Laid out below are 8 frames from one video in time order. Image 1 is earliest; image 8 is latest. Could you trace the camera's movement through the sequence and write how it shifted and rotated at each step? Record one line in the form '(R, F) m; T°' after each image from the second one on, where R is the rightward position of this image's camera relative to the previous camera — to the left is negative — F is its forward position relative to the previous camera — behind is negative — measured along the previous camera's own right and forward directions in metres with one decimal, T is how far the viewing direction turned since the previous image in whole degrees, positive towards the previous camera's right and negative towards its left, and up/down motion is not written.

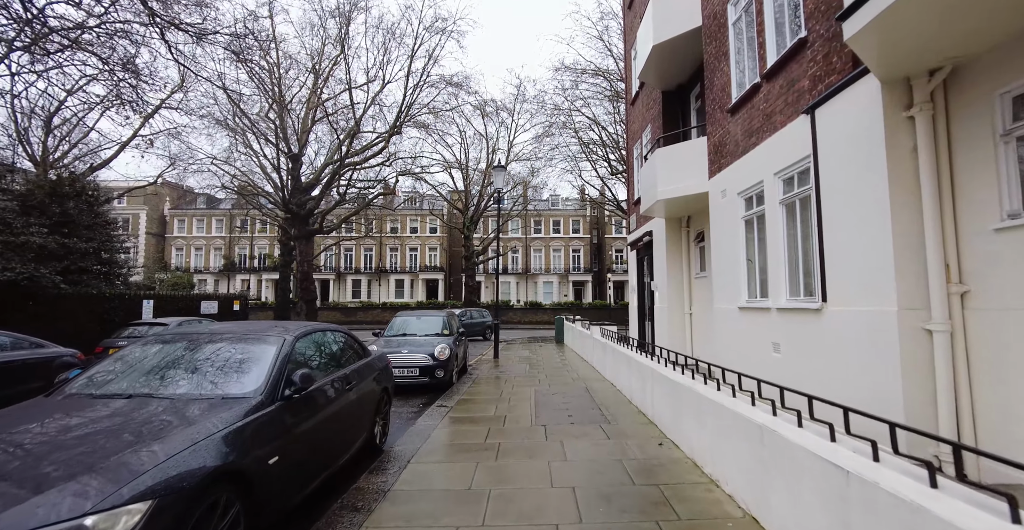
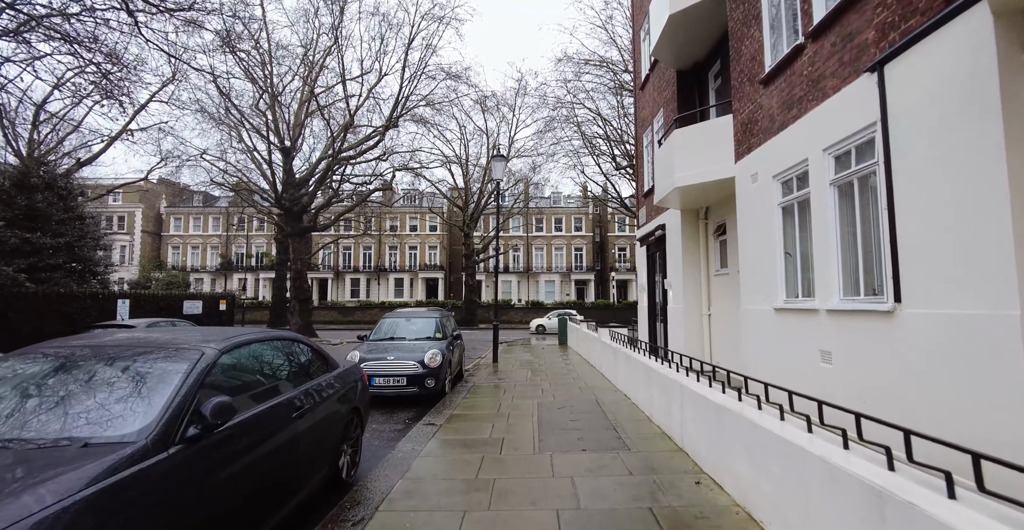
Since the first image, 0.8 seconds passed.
(0.0, +1.0) m; 0°
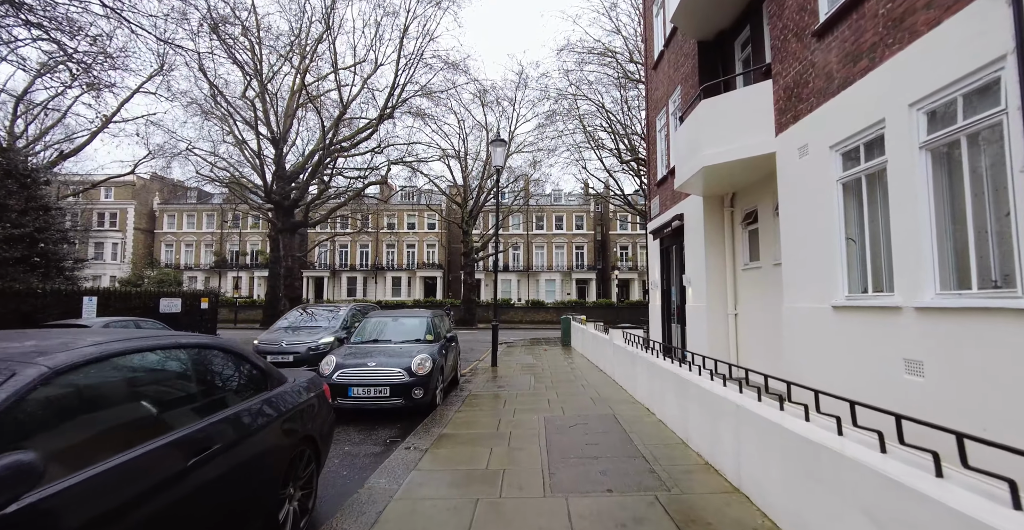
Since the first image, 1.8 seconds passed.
(0.0, +1.1) m; 0°
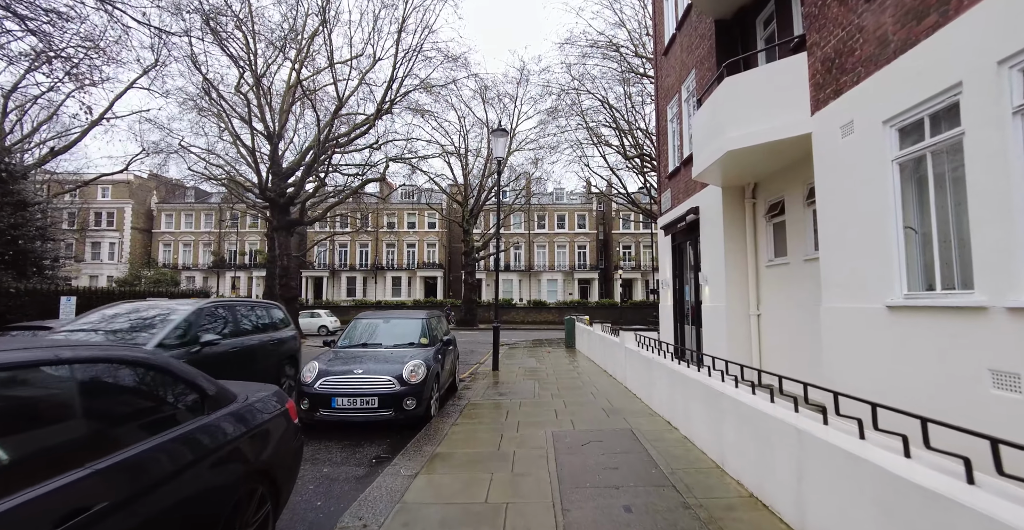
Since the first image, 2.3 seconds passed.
(0.0, +0.7) m; 0°
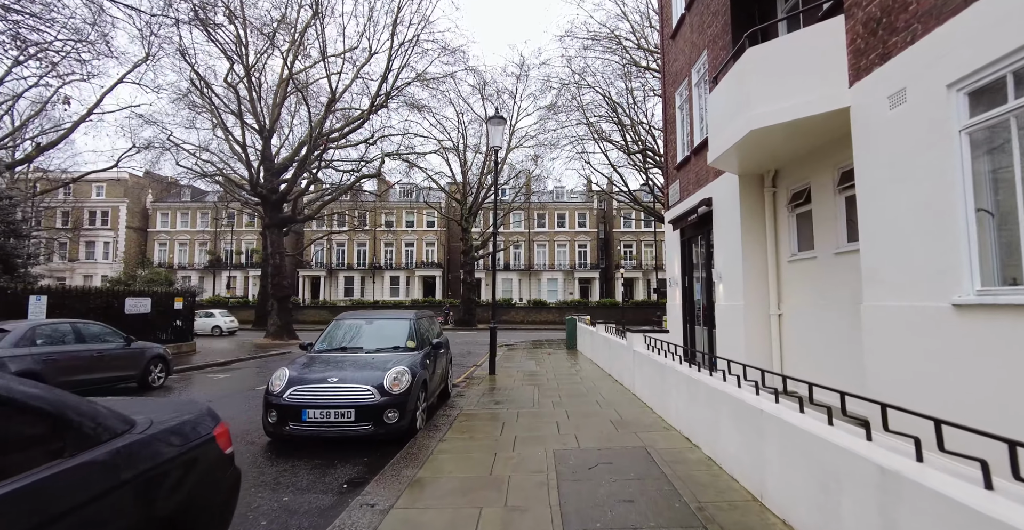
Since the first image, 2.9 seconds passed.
(0.0, +0.7) m; 0°
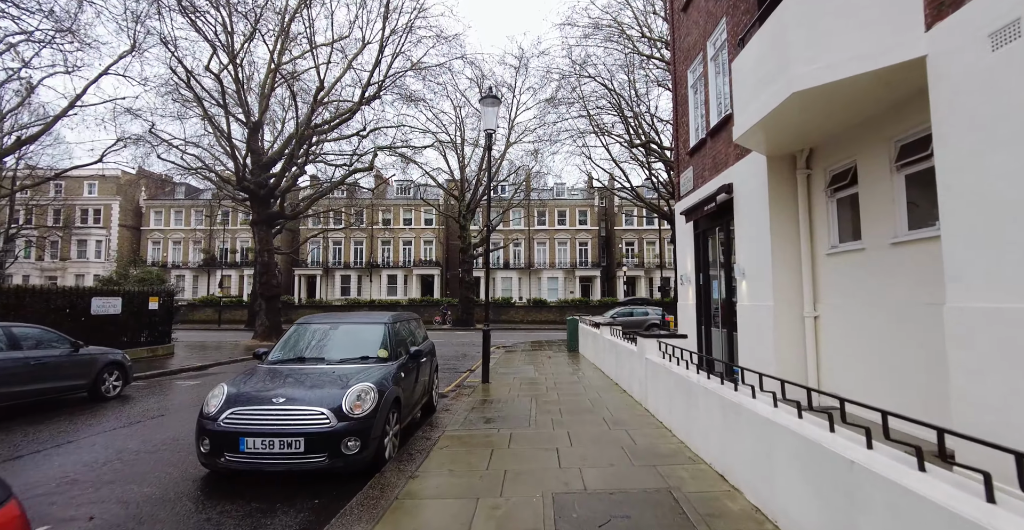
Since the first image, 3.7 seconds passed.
(+0.1, +1.0) m; 0°
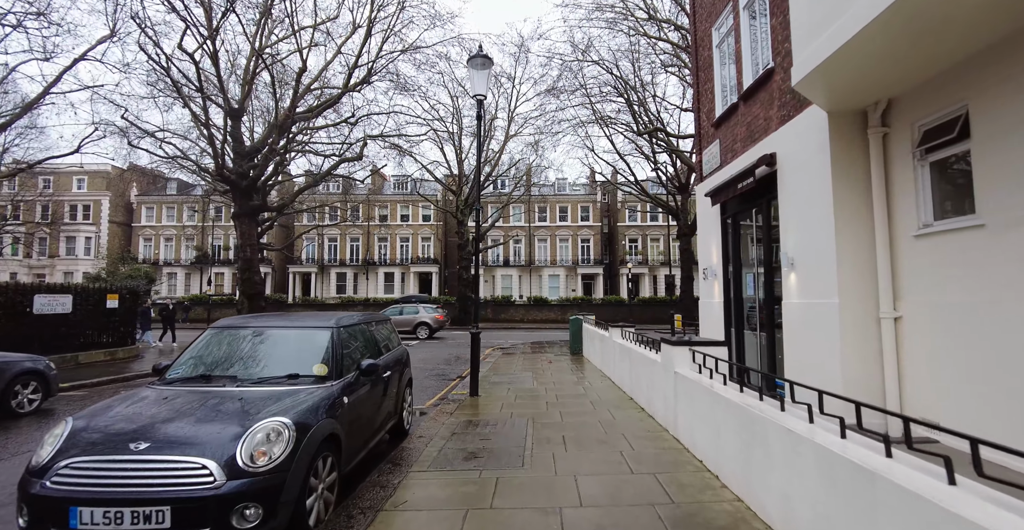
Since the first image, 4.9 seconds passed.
(+0.1, +1.4) m; 0°
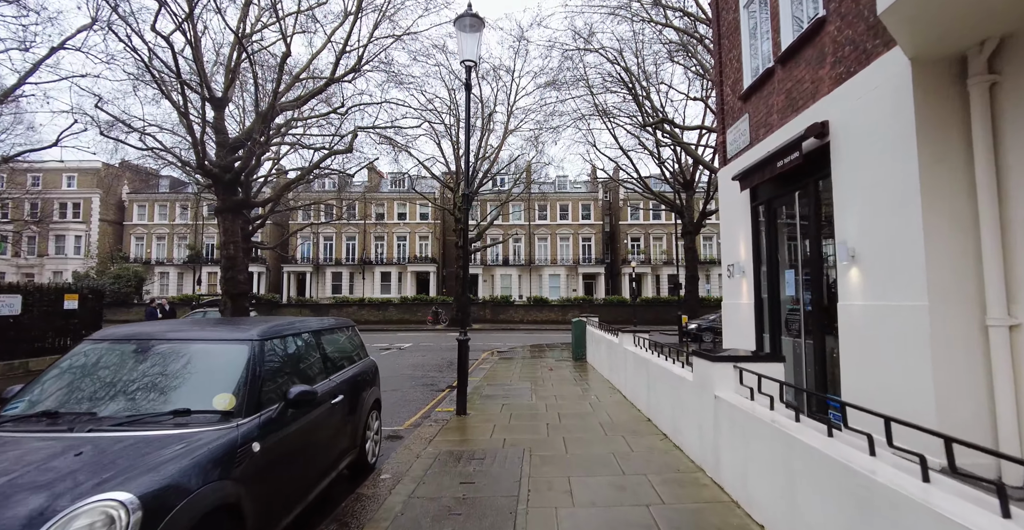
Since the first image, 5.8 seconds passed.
(+0.1, +1.2) m; 0°
